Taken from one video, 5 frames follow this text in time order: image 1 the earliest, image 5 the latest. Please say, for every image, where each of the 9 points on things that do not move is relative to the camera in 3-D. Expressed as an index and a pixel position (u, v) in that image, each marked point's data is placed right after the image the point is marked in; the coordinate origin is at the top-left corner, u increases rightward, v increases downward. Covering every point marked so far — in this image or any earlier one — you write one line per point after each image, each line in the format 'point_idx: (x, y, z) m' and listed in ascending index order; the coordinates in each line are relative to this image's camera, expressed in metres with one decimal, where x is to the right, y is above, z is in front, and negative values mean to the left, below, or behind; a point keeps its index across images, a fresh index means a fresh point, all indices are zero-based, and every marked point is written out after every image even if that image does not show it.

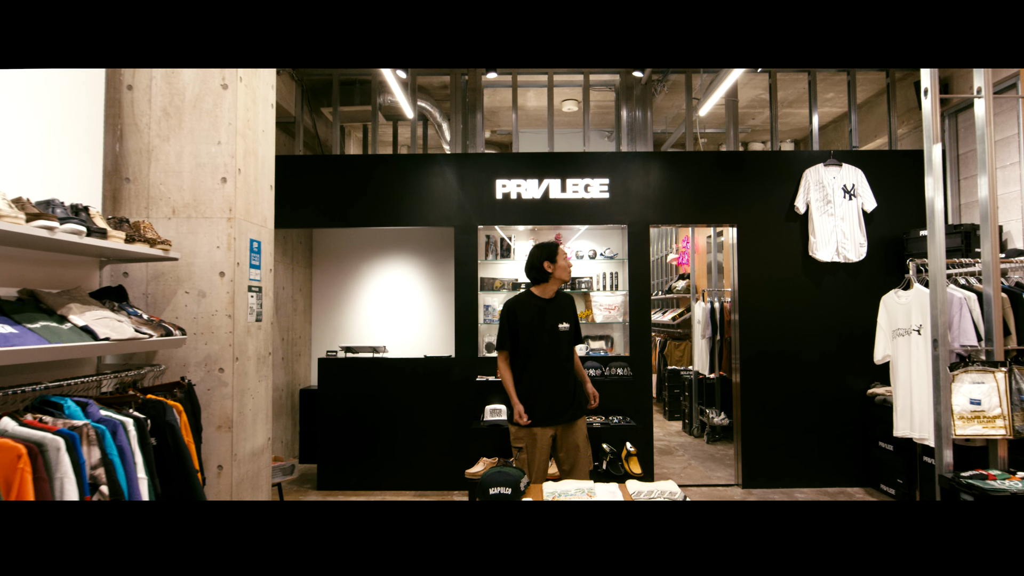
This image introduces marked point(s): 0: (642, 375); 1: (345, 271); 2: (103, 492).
0: (+1.0, -0.7, +5.0) m
1: (-1.6, +0.1, +5.9) m
2: (-1.3, -0.6, +2.0) m
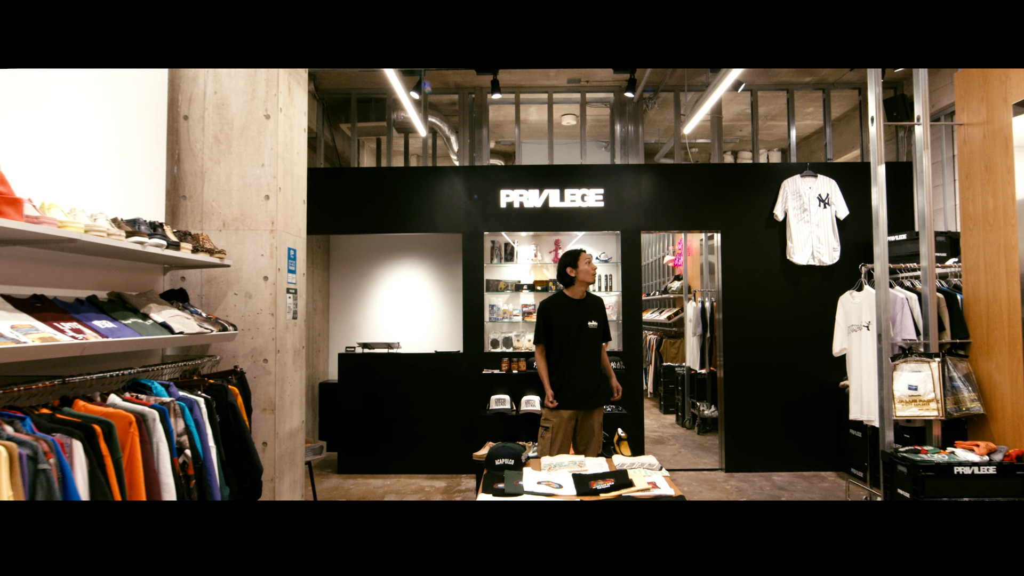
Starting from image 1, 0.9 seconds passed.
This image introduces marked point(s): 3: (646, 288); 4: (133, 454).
0: (+1.0, -0.7, +5.5) m
1: (-1.5, +0.1, +6.4) m
2: (-1.3, -0.6, +2.5) m
3: (+2.4, 0.0, +11.4) m
4: (-1.3, -0.6, +2.3) m
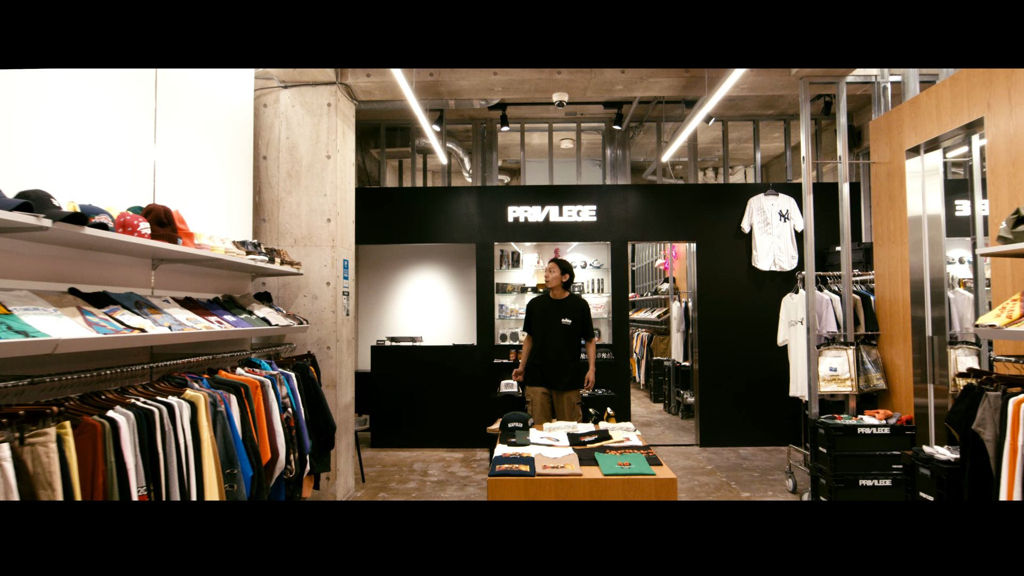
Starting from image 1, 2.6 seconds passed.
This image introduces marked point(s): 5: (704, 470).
0: (+1.1, -0.7, +6.4) m
1: (-1.5, +0.1, +7.4) m
2: (-1.2, -0.7, +3.5) m
3: (+2.5, 0.0, +12.4) m
4: (-1.2, -0.6, +3.2) m
5: (+1.7, -1.6, +5.6) m
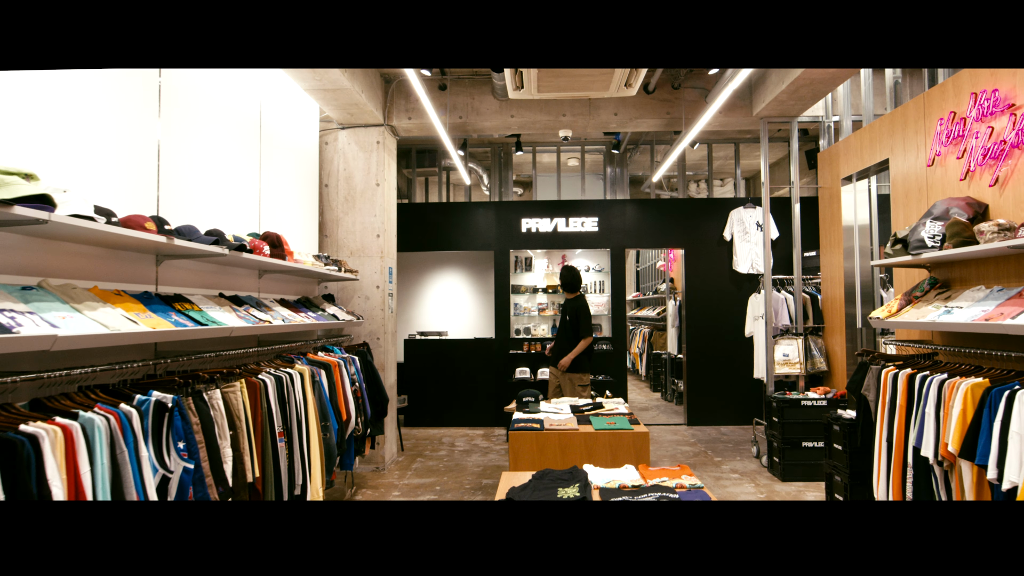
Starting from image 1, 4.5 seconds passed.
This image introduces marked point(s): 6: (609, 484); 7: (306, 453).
0: (+1.2, -0.7, +7.5) m
1: (-1.3, +0.1, +8.5) m
2: (-1.1, -0.7, +4.6) m
3: (+2.7, 0.0, +13.4) m
4: (-1.2, -0.6, +4.3) m
5: (+1.8, -1.6, +6.6) m
6: (+0.4, -0.8, +2.7) m
7: (-1.1, -0.9, +3.5) m
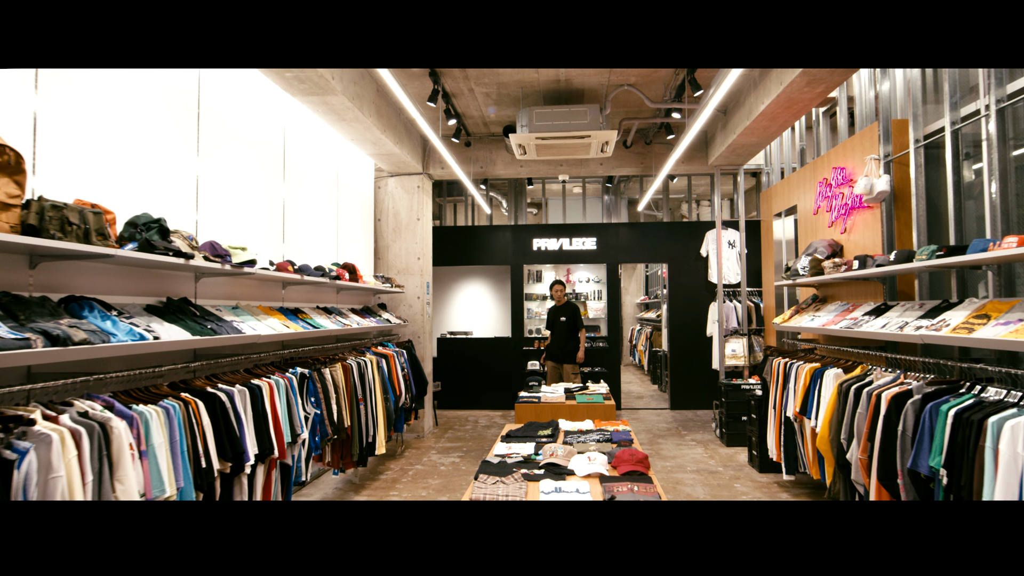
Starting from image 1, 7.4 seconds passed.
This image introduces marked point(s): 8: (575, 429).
0: (+1.4, -0.8, +9.1) m
1: (-1.1, 0.0, +10.2) m
2: (-1.0, -0.8, +6.3) m
3: (+3.1, -0.1, +14.9) m
4: (-1.1, -0.7, +6.0) m
5: (+1.9, -1.7, +8.2) m
6: (+0.4, -1.0, +4.4) m
7: (-1.1, -1.0, +5.2) m
8: (+0.4, -1.0, +4.4) m
